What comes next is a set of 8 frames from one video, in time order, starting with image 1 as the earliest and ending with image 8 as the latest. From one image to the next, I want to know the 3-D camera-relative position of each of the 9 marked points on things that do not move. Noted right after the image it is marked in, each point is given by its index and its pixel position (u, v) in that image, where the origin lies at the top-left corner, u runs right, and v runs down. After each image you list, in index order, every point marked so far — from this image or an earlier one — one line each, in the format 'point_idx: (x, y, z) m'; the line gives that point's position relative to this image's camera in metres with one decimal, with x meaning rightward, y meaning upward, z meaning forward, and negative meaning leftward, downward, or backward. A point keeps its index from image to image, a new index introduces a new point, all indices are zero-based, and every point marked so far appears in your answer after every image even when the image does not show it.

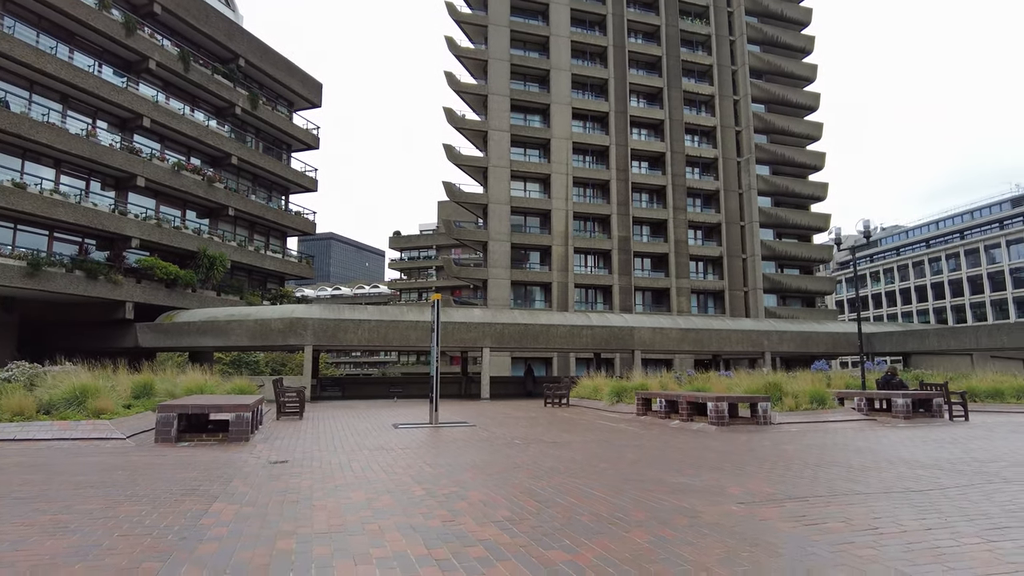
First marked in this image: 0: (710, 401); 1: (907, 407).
0: (+3.6, -2.1, +11.8) m
1: (+8.0, -2.4, +13.1) m
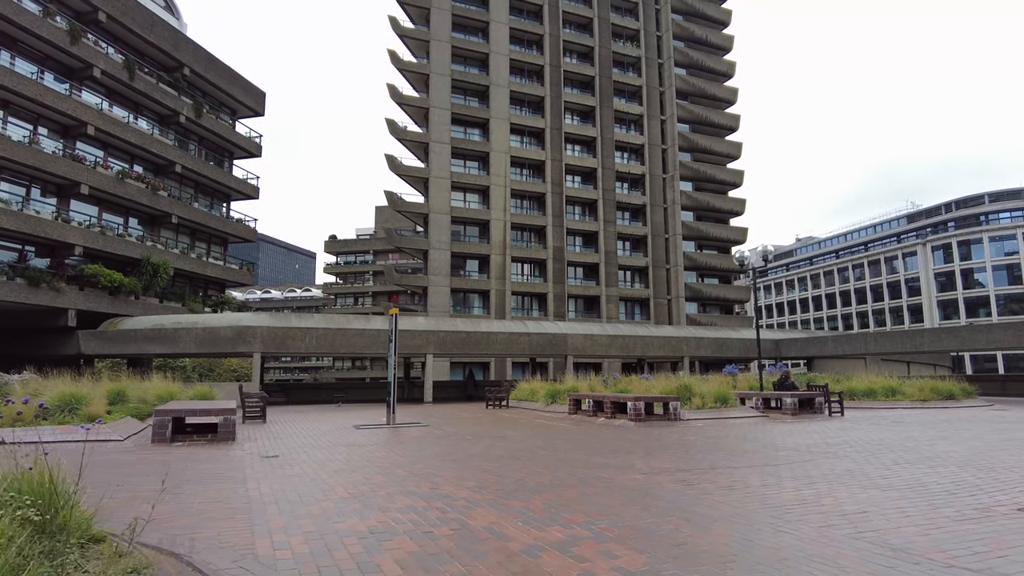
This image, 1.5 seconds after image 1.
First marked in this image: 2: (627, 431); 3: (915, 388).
0: (+2.6, -2.4, +13.9) m
1: (+6.8, -2.8, +15.6) m
2: (+2.2, -2.7, +12.5) m
3: (+11.6, -2.9, +18.7) m
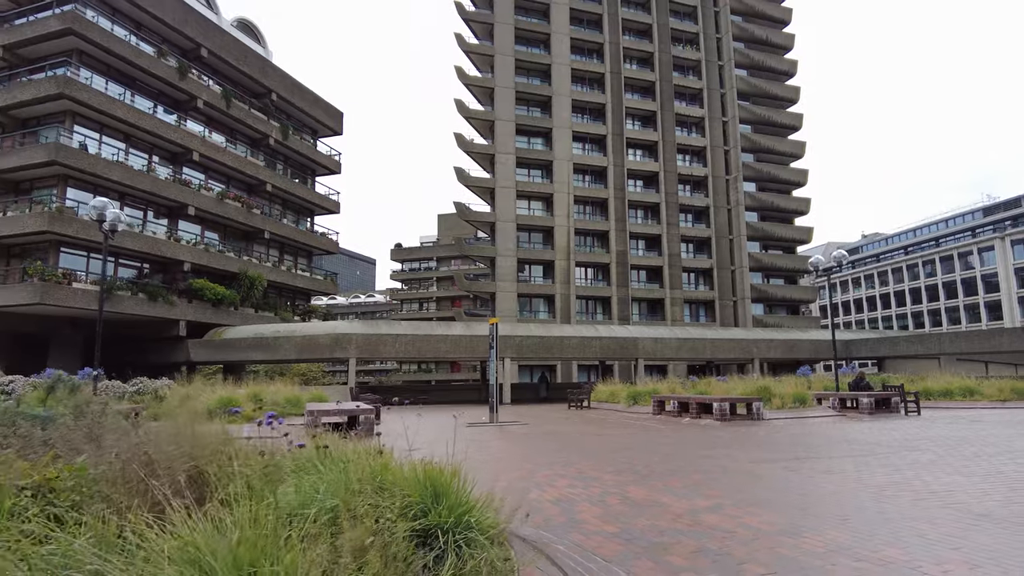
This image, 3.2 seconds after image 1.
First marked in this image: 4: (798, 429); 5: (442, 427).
0: (+4.7, -2.6, +14.9) m
1: (+9.0, -2.9, +16.3) m
2: (+4.2, -2.9, +13.5) m
3: (+14.1, -2.9, +19.0) m
4: (+5.8, -2.9, +13.3) m
5: (-1.6, -3.1, +14.4) m
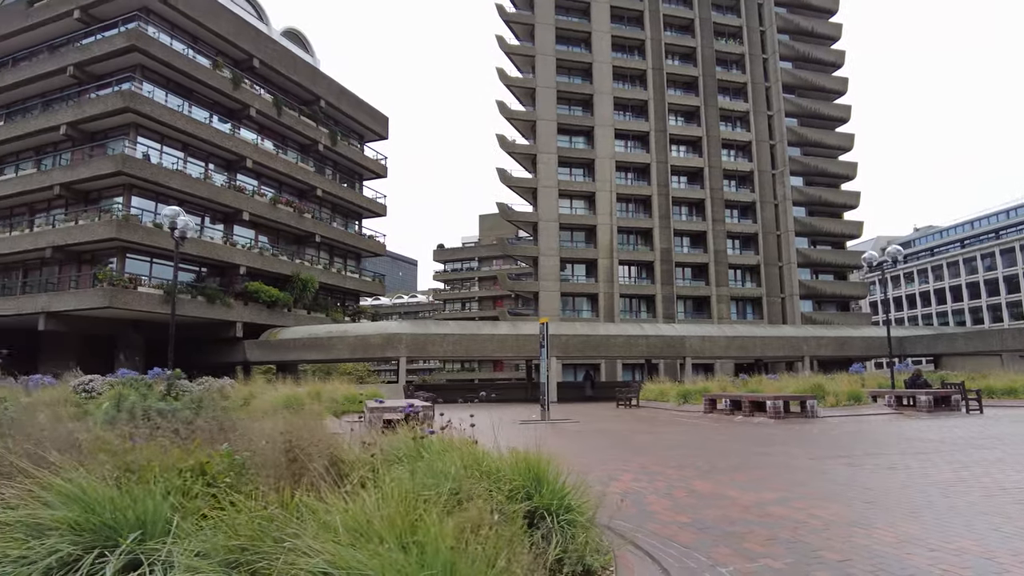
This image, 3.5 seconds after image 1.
0: (+5.9, -2.6, +14.9) m
1: (+10.3, -2.8, +16.0) m
2: (+5.3, -2.9, +13.5) m
3: (+15.5, -2.8, +18.4) m
4: (+6.9, -2.8, +13.1) m
5: (-0.4, -3.1, +14.7) m
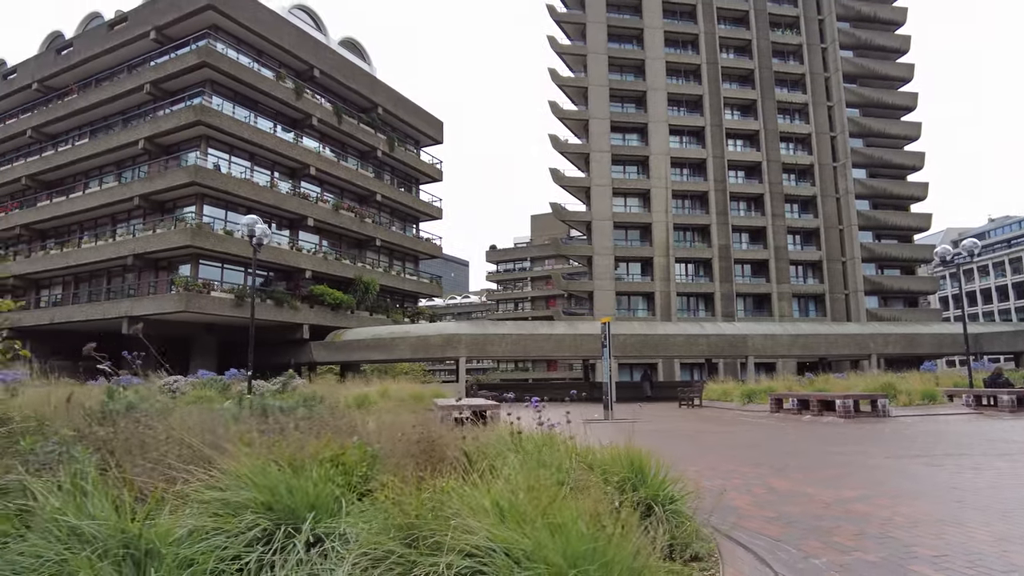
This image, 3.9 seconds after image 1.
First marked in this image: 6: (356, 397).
0: (+7.3, -2.5, +14.6) m
1: (+11.8, -2.7, +15.4) m
2: (+6.7, -2.8, +13.3) m
3: (+17.2, -2.6, +17.4) m
4: (+8.2, -2.7, +12.8) m
5: (+1.1, -3.1, +15.0) m
6: (-3.6, -2.5, +14.8) m
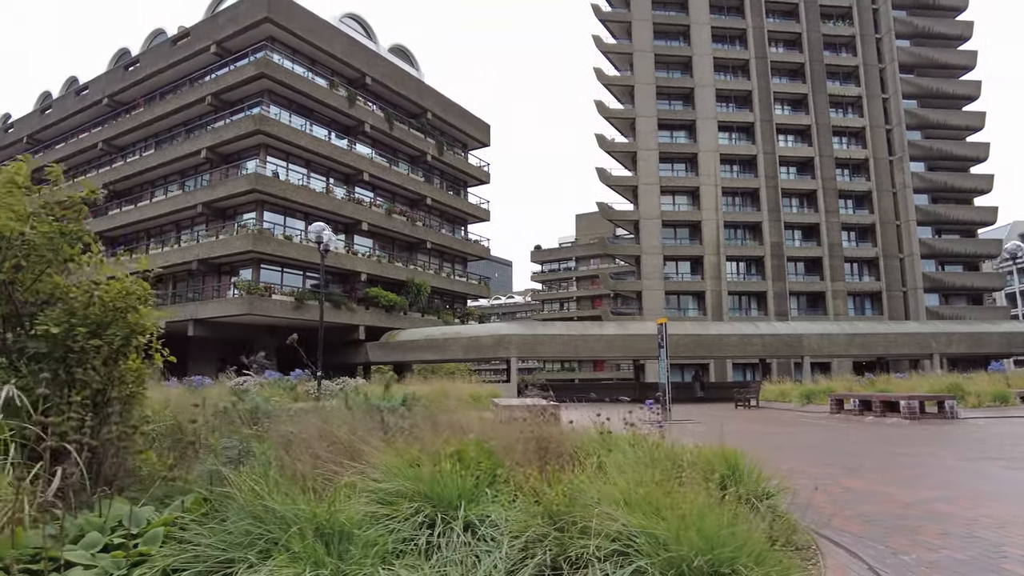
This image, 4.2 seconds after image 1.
0: (+8.7, -2.5, +14.4) m
1: (+13.2, -2.6, +14.8) m
2: (+7.9, -2.8, +13.1) m
3: (+18.7, -2.5, +16.5) m
4: (+9.4, -2.7, +12.5) m
5: (+2.4, -3.2, +15.1) m
6: (-2.2, -2.6, +15.3) m
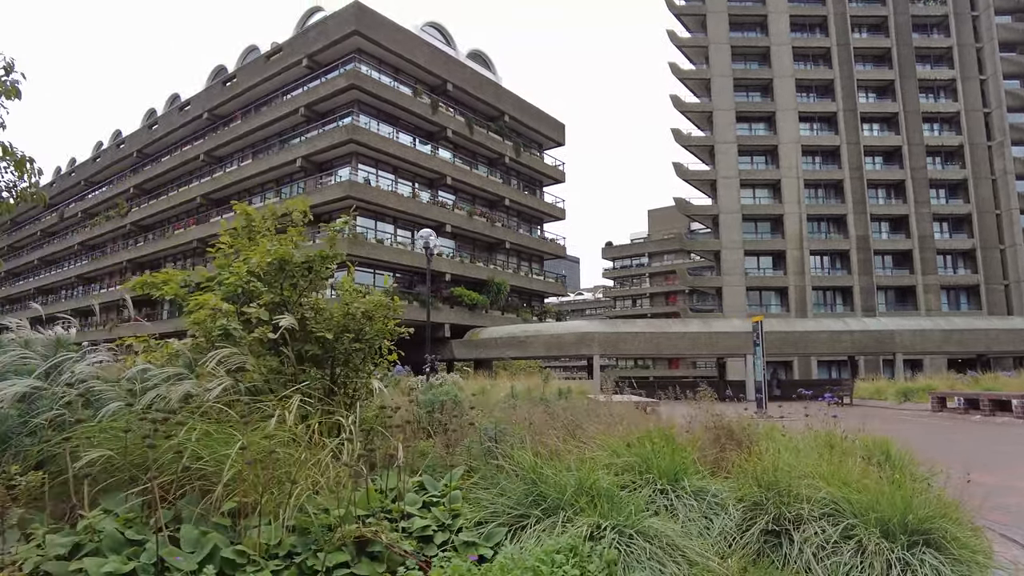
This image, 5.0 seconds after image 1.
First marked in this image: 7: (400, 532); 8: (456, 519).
0: (+10.9, -2.4, +14.0) m
1: (+15.4, -2.5, +14.0) m
2: (+10.0, -2.7, +12.9) m
3: (+21.1, -2.3, +15.1) m
4: (+11.5, -2.6, +12.1) m
5: (+4.8, -3.1, +15.4) m
6: (+0.2, -2.6, +16.1) m
7: (-0.5, -1.0, +2.8) m
8: (-0.3, -1.0, +2.9) m
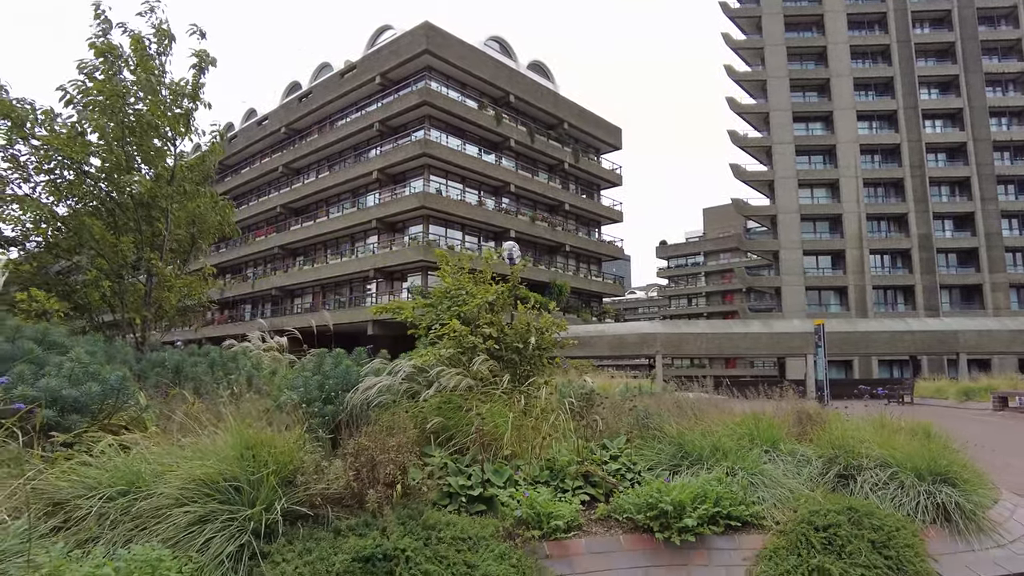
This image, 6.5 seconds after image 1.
0: (+12.8, -2.5, +14.9) m
1: (+17.3, -2.6, +14.5) m
2: (+11.9, -2.9, +13.7) m
3: (+23.0, -2.3, +15.2) m
4: (+13.2, -2.7, +12.9) m
5: (+6.8, -3.3, +16.7) m
6: (+2.3, -2.8, +17.7) m
7: (+0.6, -1.3, +4.5) m
8: (+0.9, -1.3, +4.6) m
